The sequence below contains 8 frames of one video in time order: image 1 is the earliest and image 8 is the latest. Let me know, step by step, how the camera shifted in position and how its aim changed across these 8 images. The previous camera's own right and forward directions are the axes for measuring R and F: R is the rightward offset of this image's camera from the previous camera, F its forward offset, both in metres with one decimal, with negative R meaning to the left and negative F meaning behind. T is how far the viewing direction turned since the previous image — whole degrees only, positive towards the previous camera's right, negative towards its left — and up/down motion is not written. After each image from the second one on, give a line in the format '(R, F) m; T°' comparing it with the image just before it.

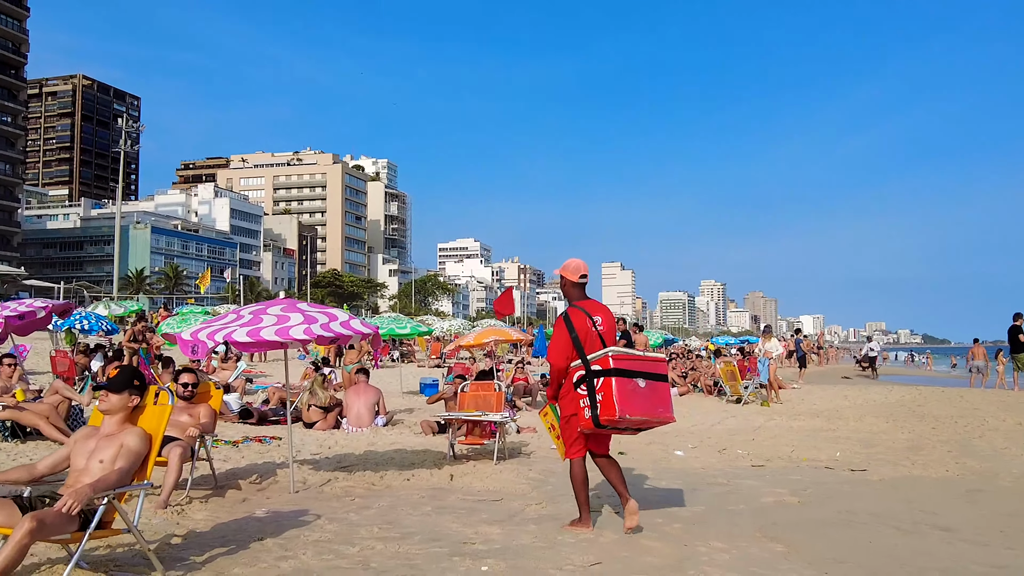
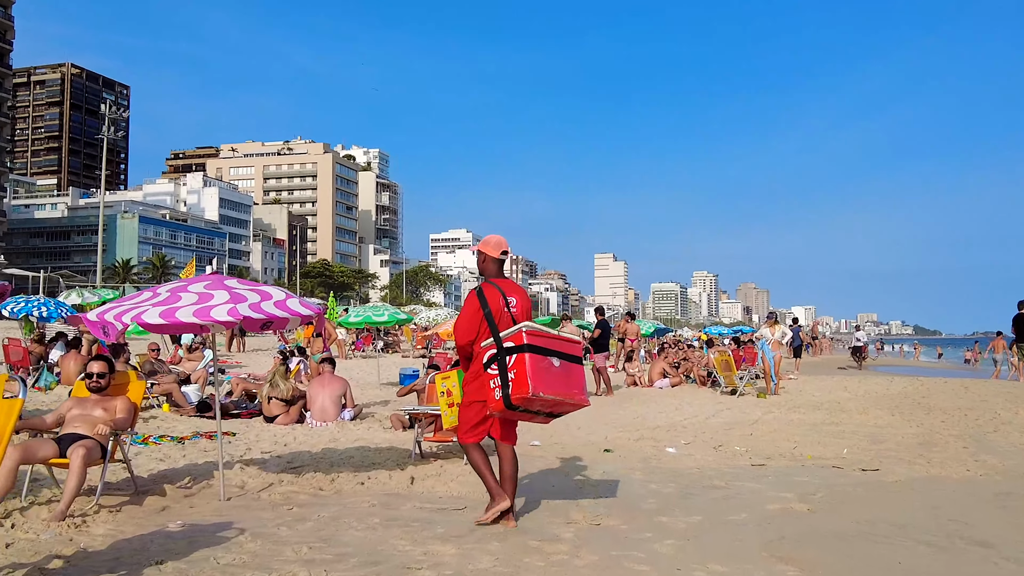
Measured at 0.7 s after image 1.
(+0.1, +0.8) m; 0°
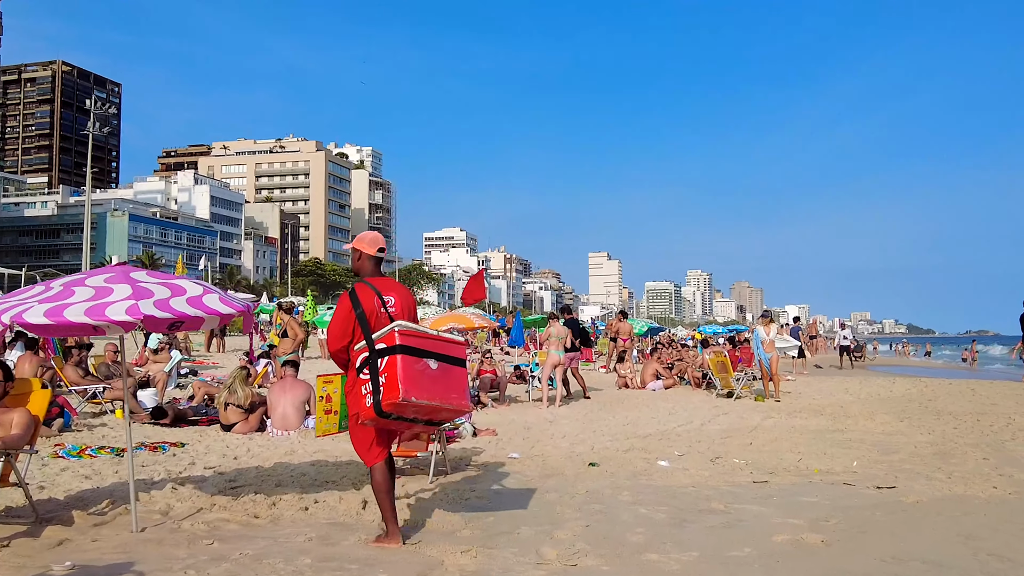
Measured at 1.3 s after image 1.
(+0.1, +0.8) m; 0°
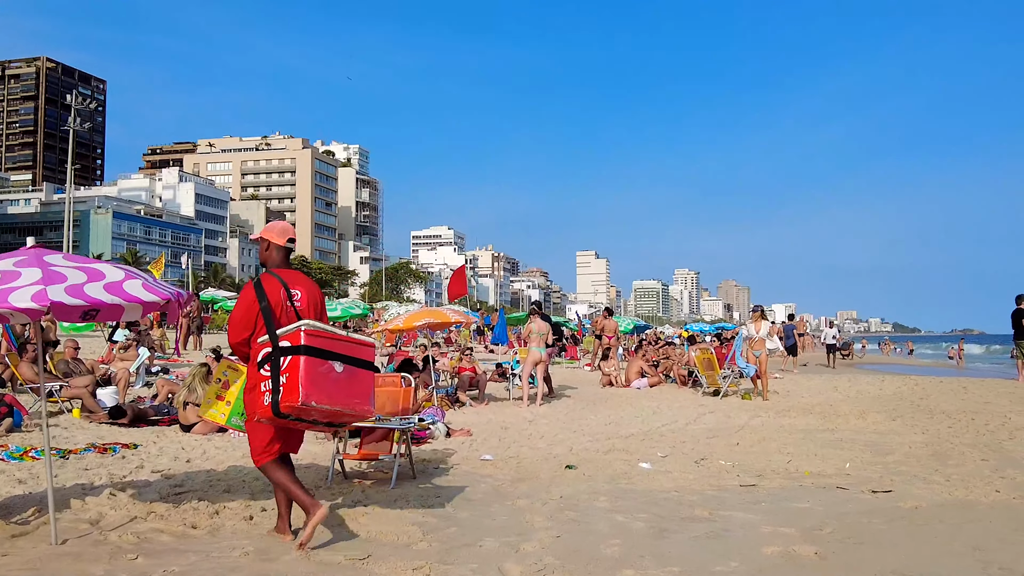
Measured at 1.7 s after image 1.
(+0.1, +0.4) m; +1°
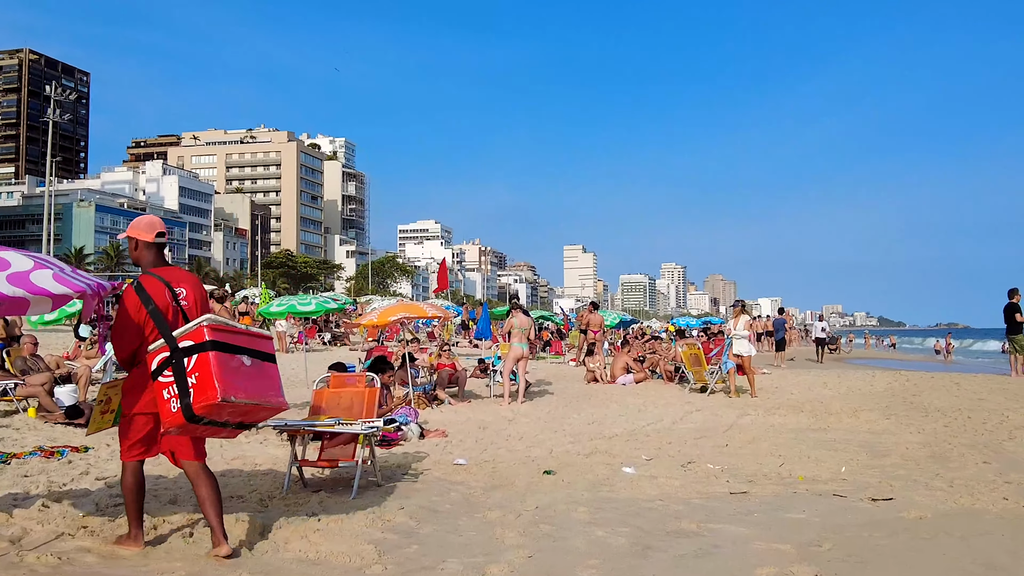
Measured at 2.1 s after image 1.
(+0.1, +0.4) m; +1°
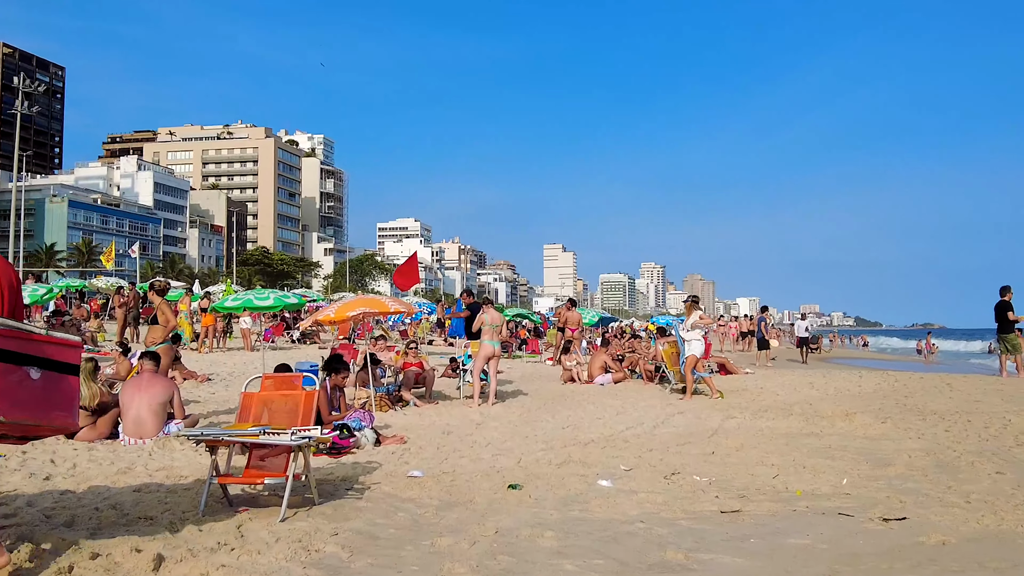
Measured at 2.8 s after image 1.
(+0.1, +0.8) m; +1°
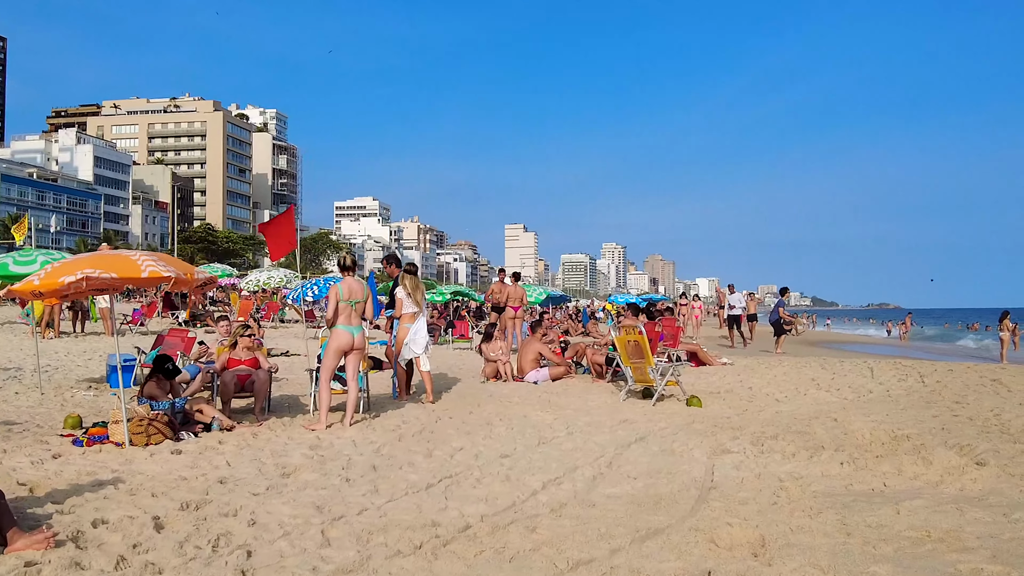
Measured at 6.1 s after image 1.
(+0.7, +3.9) m; +2°
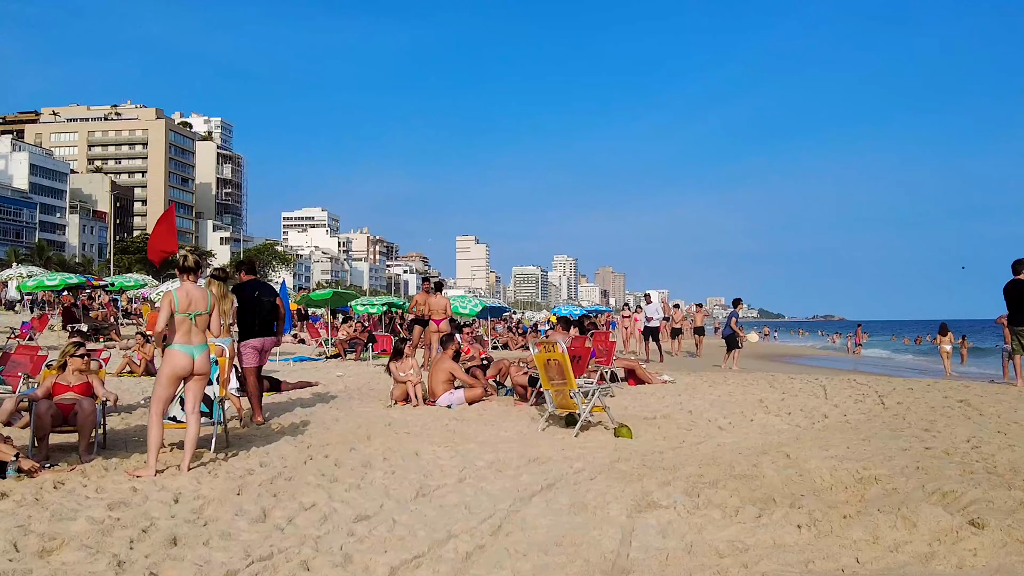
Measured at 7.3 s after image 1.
(+0.4, +1.3) m; +3°
